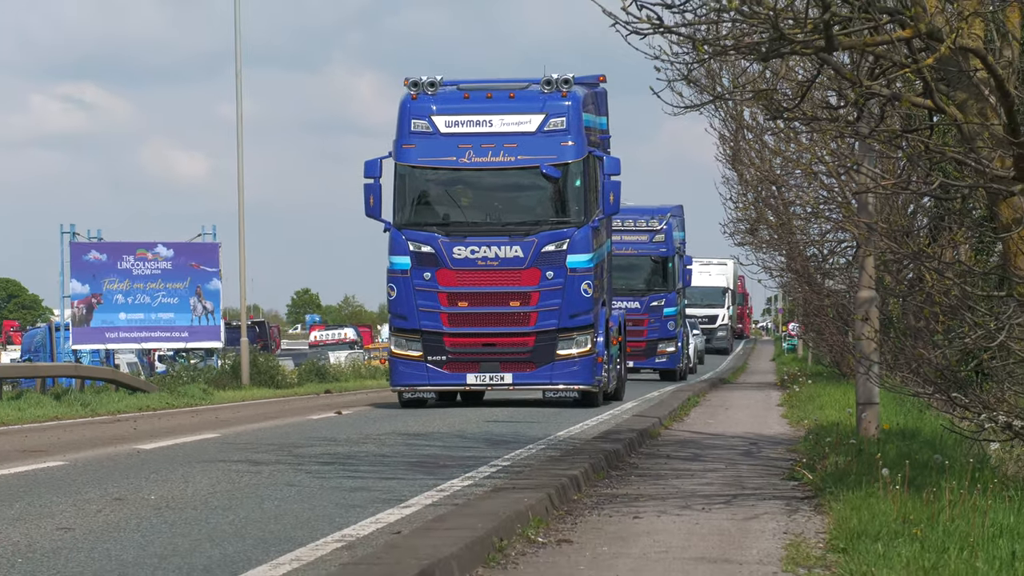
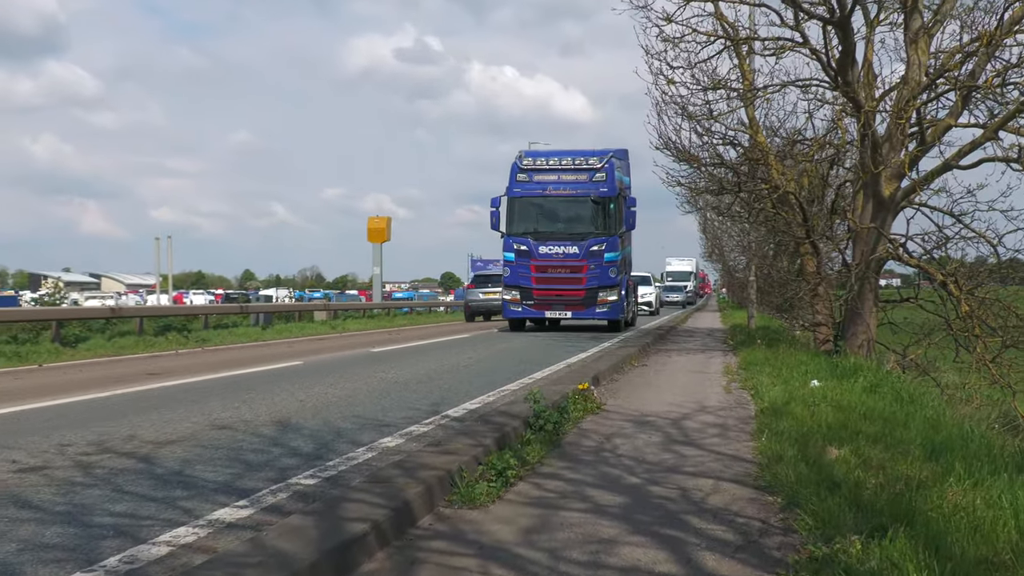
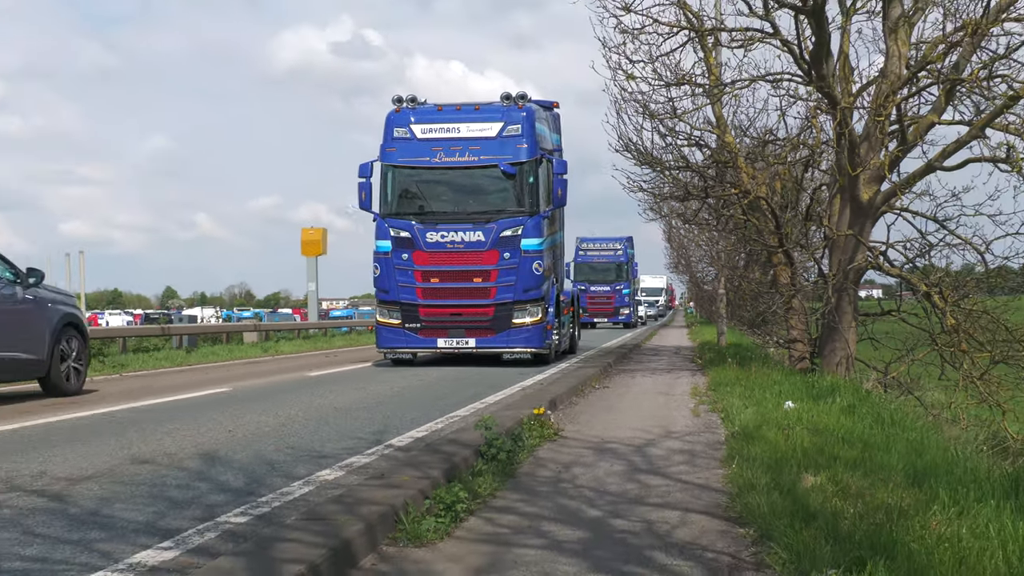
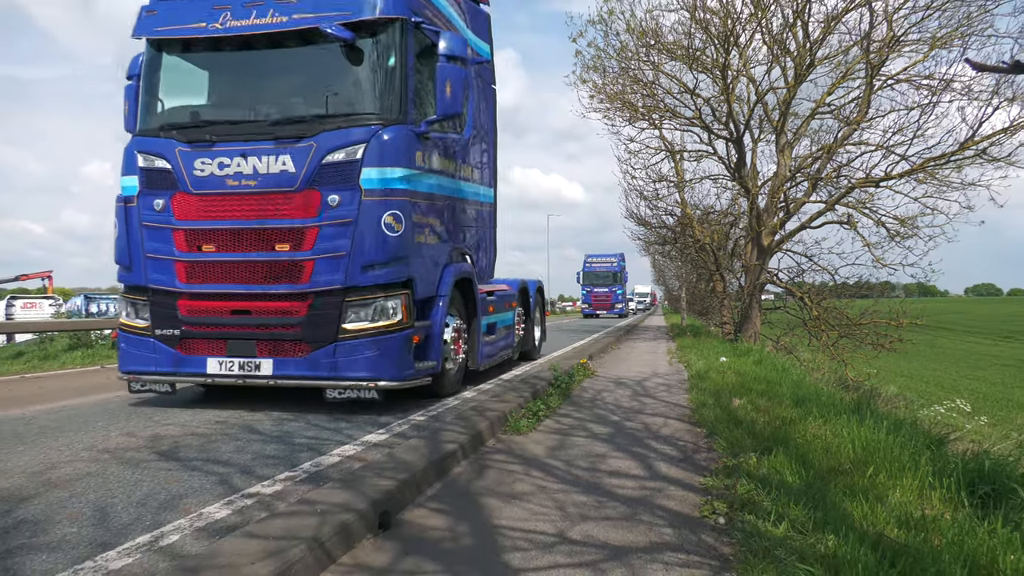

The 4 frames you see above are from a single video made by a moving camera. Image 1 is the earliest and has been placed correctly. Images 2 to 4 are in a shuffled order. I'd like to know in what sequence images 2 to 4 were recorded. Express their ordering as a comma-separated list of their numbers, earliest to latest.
3, 4, 2
